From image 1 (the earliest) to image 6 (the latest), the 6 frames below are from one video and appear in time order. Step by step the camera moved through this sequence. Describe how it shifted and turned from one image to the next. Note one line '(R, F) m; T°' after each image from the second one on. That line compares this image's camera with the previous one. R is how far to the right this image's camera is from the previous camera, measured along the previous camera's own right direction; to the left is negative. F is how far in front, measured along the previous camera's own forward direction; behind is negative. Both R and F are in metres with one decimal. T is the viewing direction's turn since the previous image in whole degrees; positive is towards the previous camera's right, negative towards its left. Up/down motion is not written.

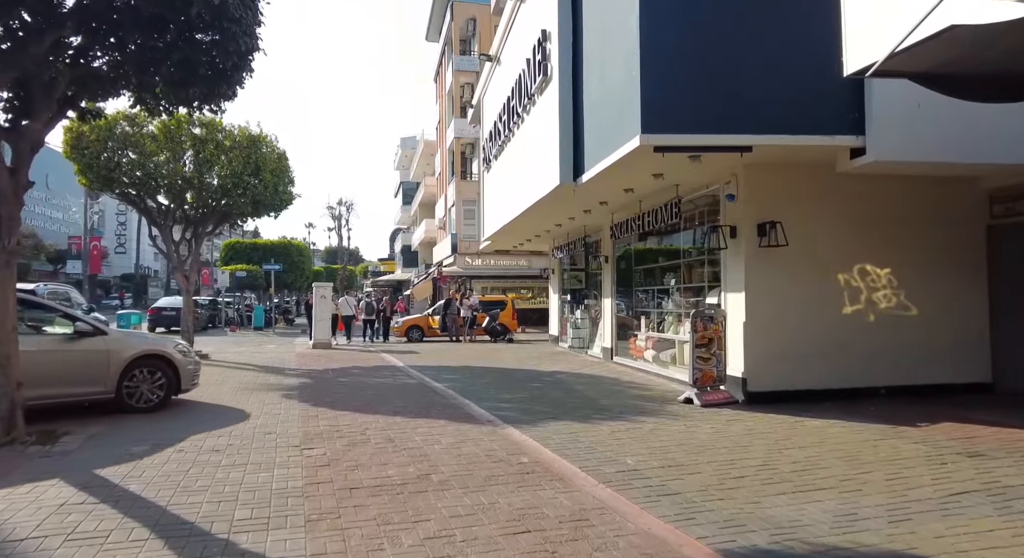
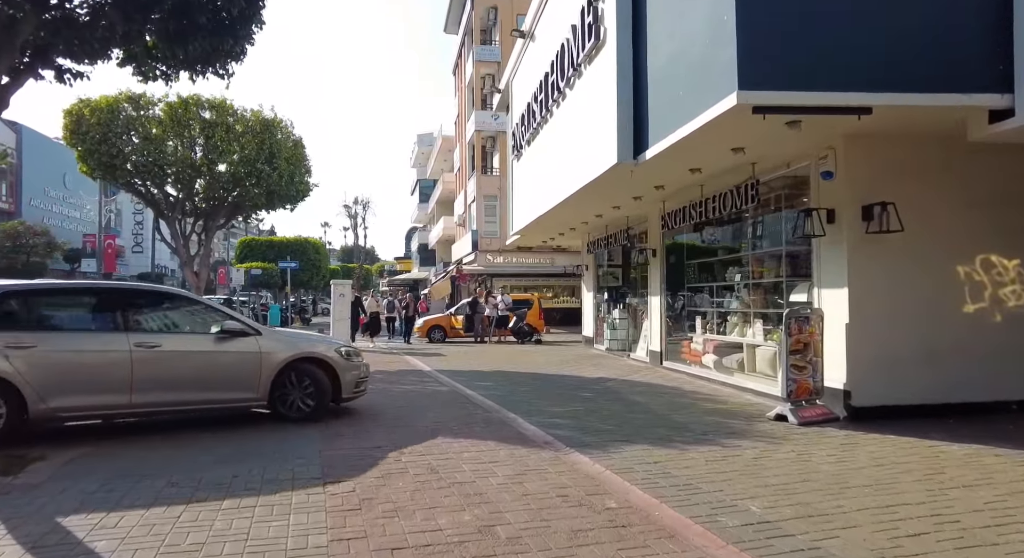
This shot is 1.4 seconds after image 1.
(-0.5, +1.4) m; -1°
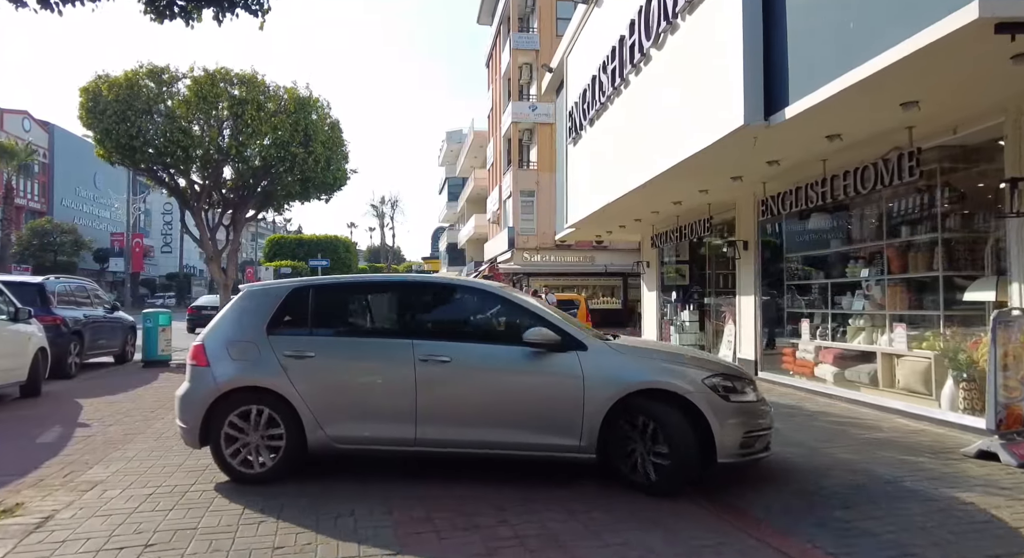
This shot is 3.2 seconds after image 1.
(-0.8, +1.8) m; -2°
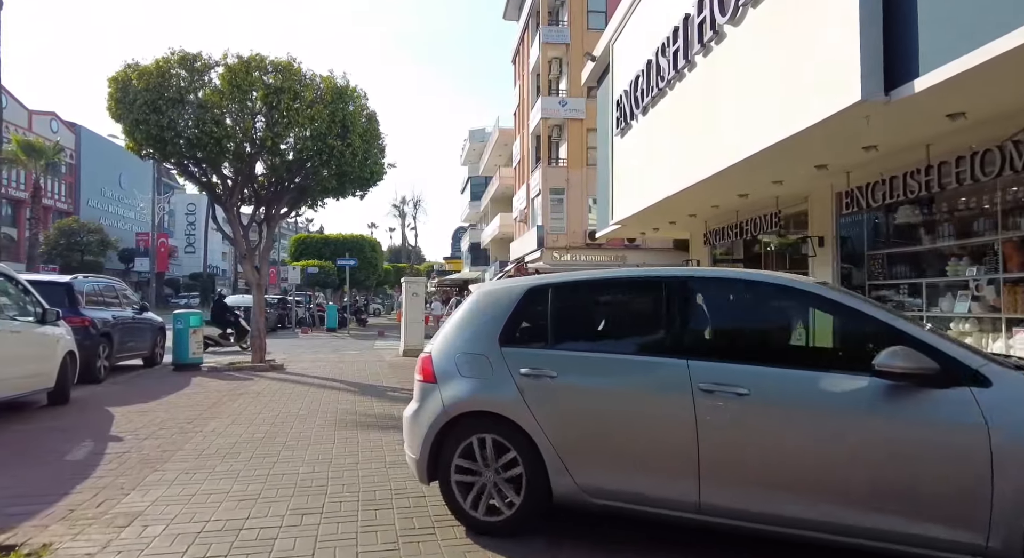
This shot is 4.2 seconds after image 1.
(-0.6, +0.8) m; -2°
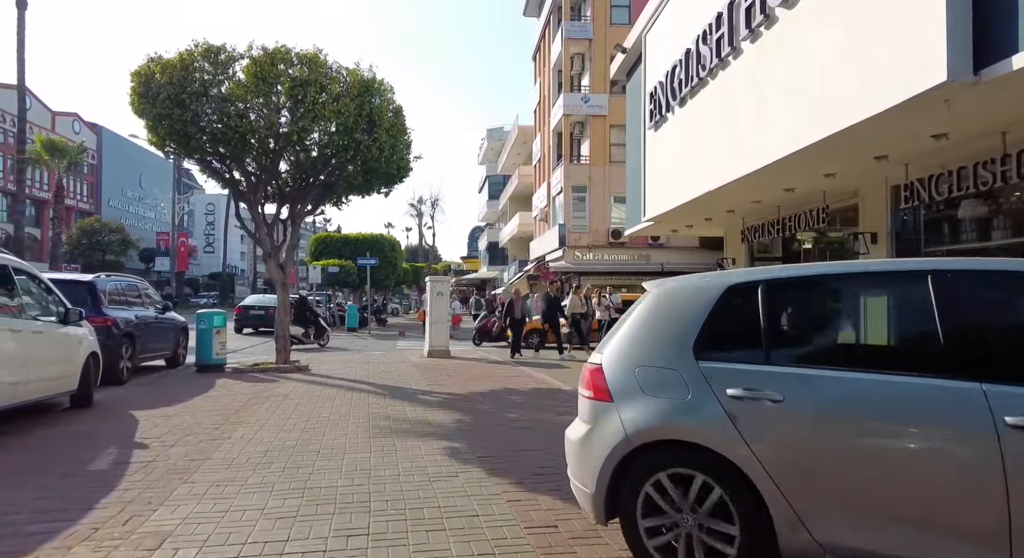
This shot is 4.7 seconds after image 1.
(-0.3, +0.5) m; -1°
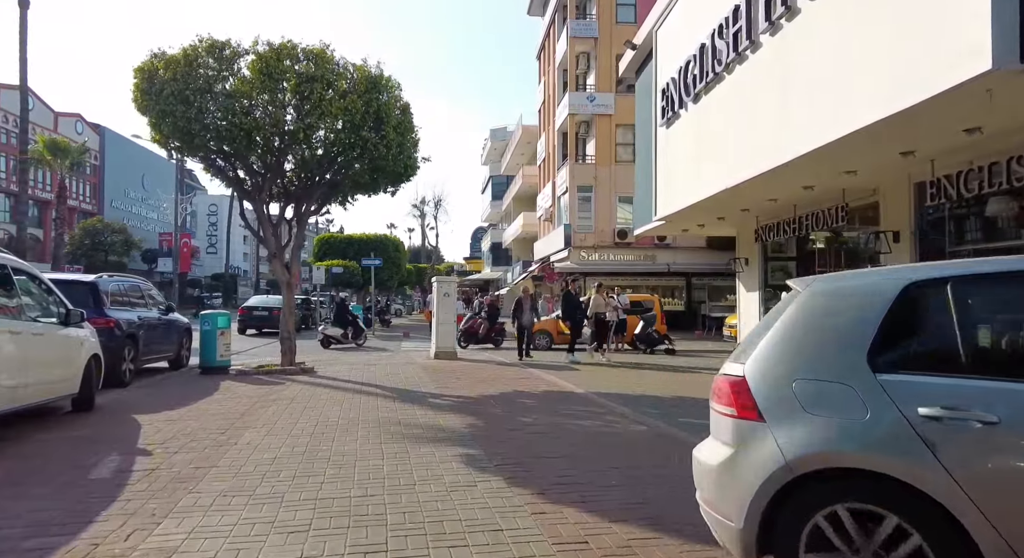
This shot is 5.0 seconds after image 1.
(-0.2, +0.3) m; 0°
